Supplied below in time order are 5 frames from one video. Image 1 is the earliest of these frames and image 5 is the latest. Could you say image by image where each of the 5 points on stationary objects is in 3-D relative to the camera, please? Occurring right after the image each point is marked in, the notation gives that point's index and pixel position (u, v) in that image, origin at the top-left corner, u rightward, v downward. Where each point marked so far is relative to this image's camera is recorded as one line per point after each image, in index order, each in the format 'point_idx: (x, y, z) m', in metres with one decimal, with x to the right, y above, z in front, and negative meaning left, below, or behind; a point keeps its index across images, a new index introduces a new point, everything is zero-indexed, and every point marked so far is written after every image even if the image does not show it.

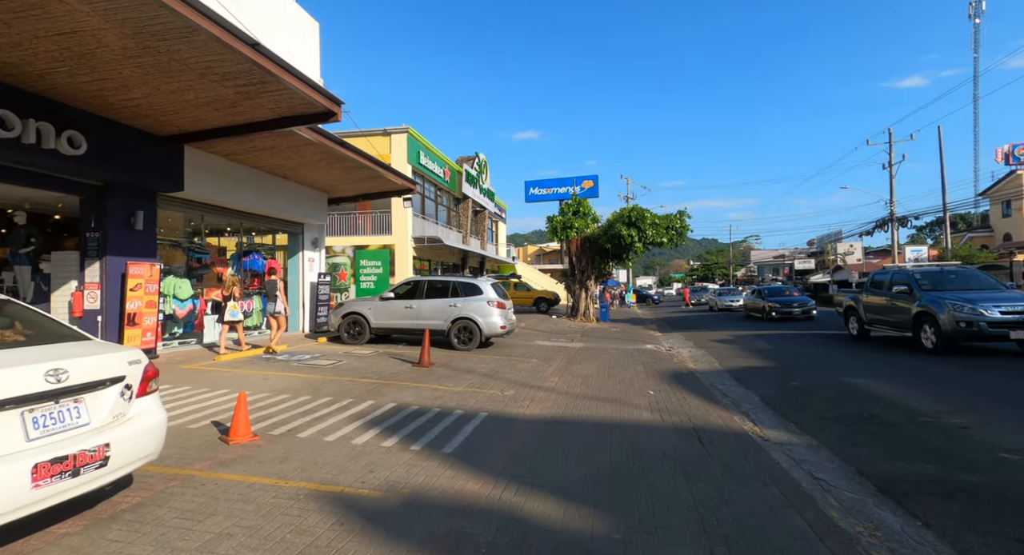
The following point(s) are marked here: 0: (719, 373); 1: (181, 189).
0: (+4.4, -2.0, +11.2) m
1: (-6.5, +1.7, +10.3) m
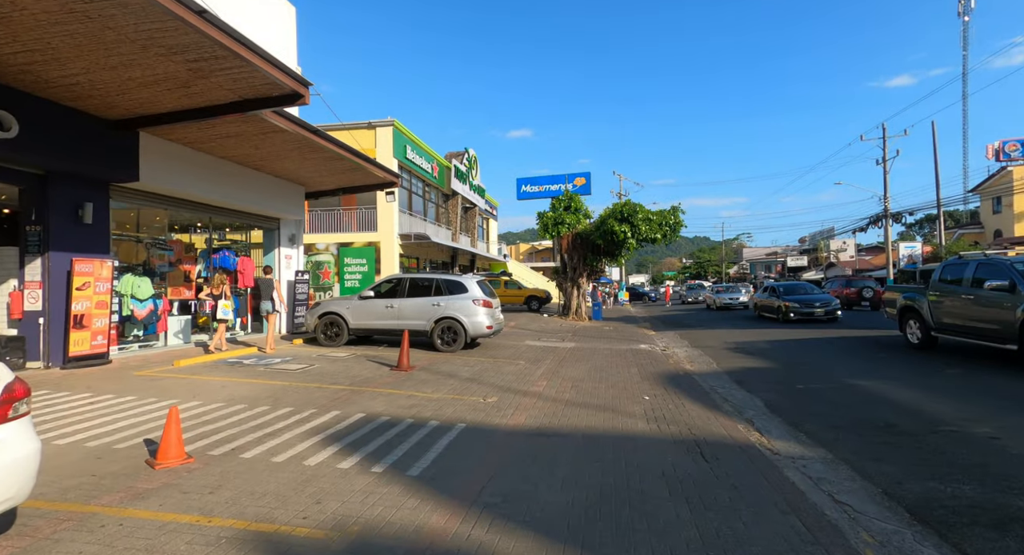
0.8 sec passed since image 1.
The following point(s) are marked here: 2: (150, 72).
0: (+4.1, -2.0, +10.5) m
1: (-6.8, +1.8, +9.4) m
2: (-5.0, +2.9, +7.3) m
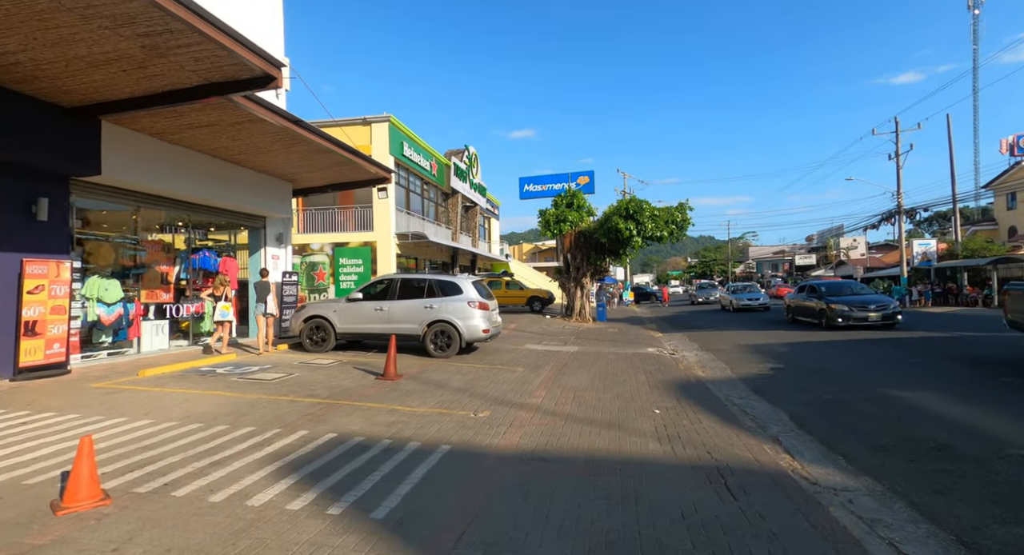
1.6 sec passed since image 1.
0: (+4.1, -1.9, +9.6) m
1: (-6.8, +1.7, +8.7) m
2: (-5.1, +2.8, +6.5) m
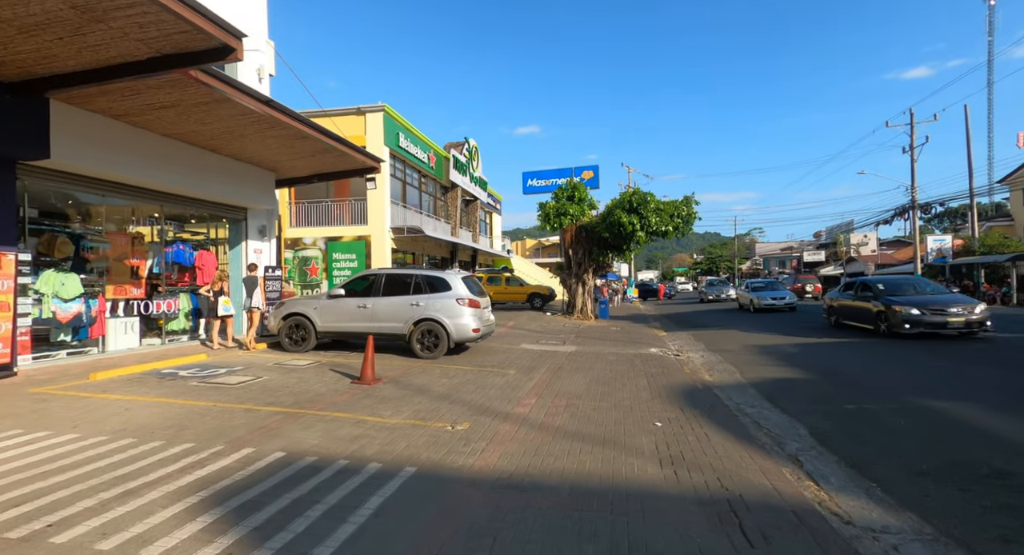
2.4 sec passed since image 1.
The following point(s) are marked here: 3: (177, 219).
0: (+3.9, -1.9, +8.8) m
1: (-7.0, +1.8, +7.9) m
2: (-5.3, +2.9, +5.7) m
3: (-7.6, +1.3, +11.9) m
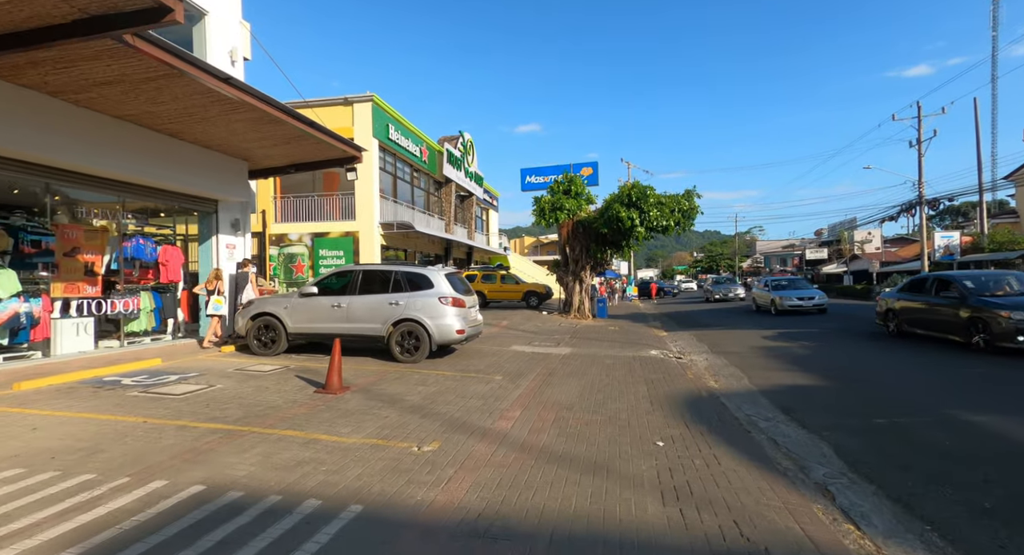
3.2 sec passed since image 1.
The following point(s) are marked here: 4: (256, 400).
0: (+3.7, -1.8, +7.9) m
1: (-7.2, +1.9, +7.0) m
2: (-5.5, +3.0, +4.8) m
3: (-7.8, +1.4, +11.0) m
4: (-3.3, -1.6, +6.8) m
